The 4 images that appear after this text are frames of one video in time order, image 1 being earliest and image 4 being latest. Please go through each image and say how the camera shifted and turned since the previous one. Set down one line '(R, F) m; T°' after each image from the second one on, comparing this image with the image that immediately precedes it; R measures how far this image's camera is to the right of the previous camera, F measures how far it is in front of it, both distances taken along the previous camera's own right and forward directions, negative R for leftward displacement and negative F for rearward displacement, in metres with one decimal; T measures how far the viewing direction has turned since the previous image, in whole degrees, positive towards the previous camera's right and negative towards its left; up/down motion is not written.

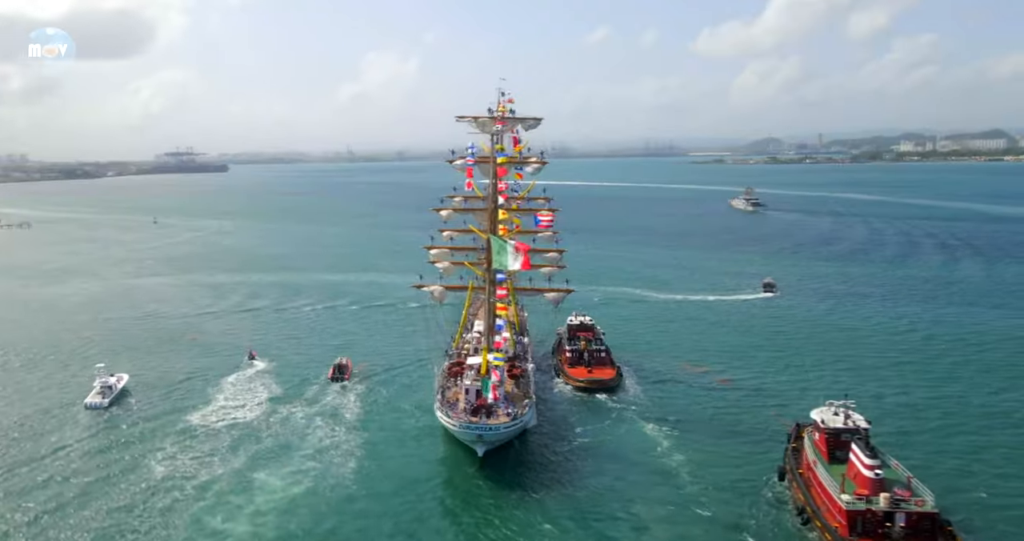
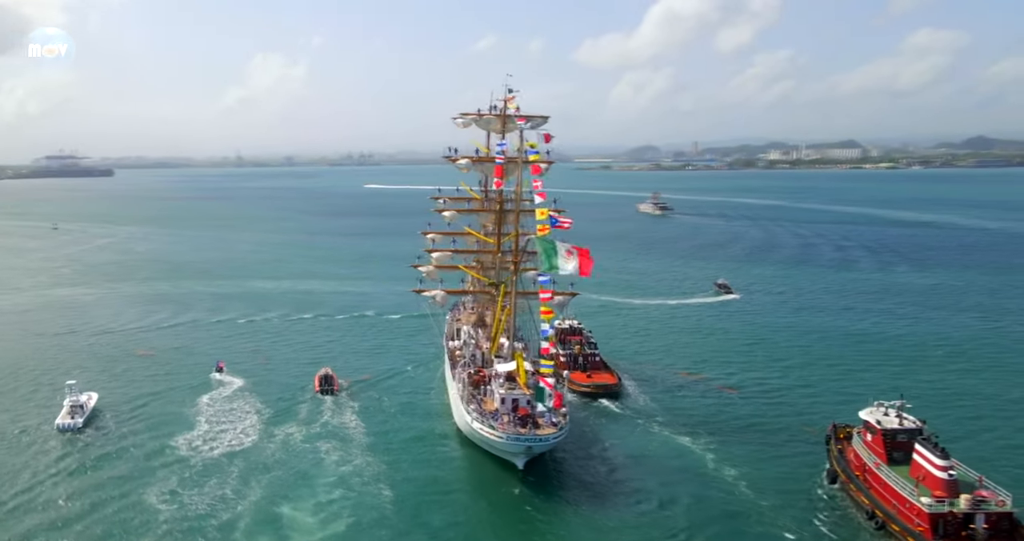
(-6.6, +2.6) m; +7°
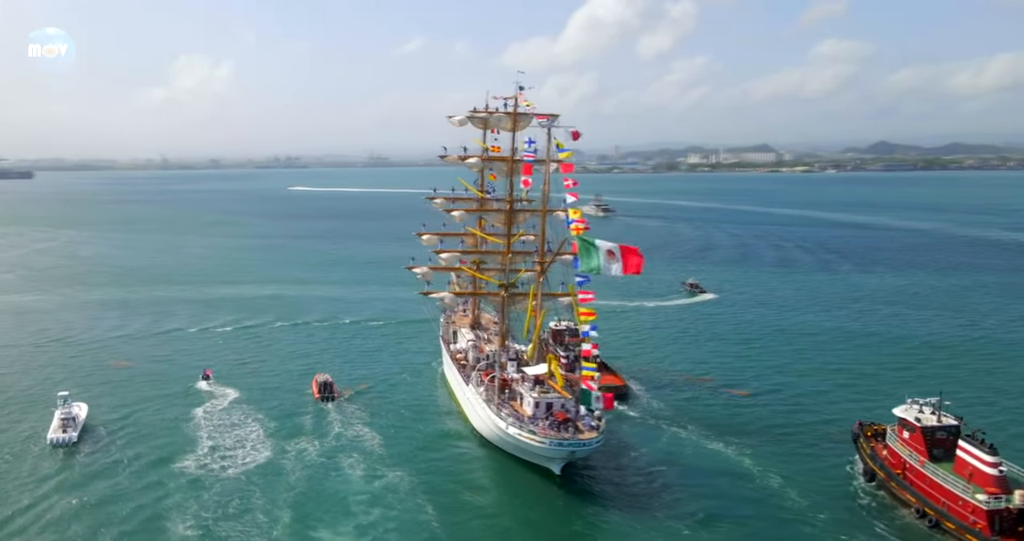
(-4.6, +1.4) m; +4°
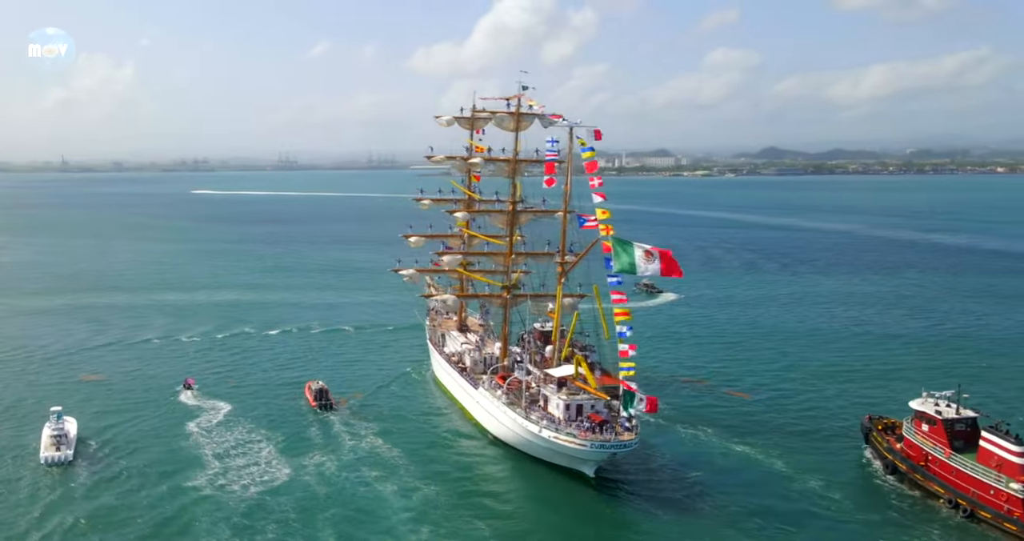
(-5.1, +0.9) m; +6°
